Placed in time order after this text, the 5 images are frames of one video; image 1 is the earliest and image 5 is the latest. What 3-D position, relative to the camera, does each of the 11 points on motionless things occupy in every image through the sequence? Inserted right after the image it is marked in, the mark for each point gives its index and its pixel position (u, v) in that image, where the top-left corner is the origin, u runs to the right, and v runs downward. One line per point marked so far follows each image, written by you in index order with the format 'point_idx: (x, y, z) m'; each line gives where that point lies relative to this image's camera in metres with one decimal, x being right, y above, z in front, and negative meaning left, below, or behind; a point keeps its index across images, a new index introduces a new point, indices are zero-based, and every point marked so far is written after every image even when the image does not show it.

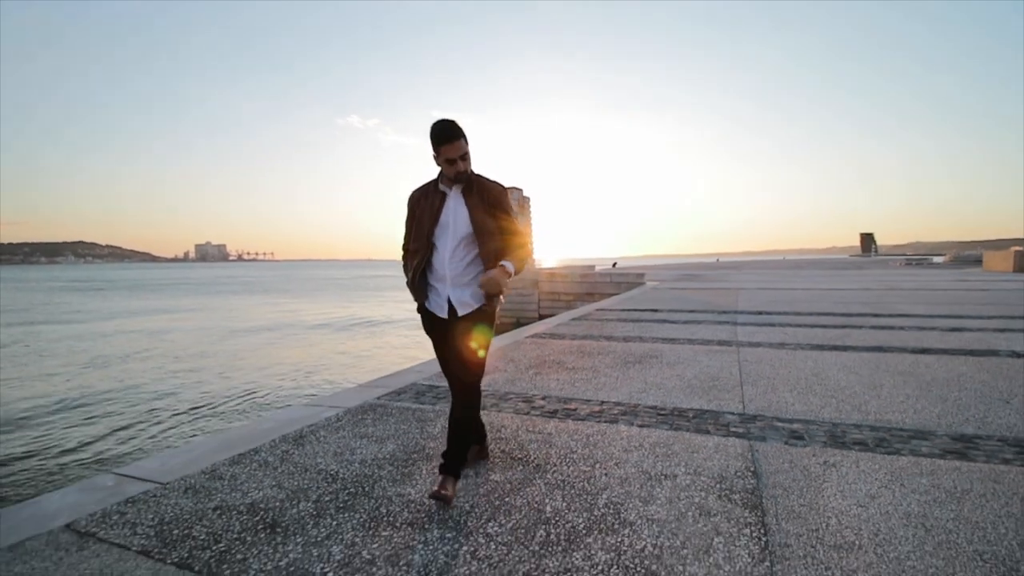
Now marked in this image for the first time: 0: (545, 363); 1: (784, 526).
0: (+0.4, -0.8, +5.6) m
1: (+1.1, -0.9, +2.1) m
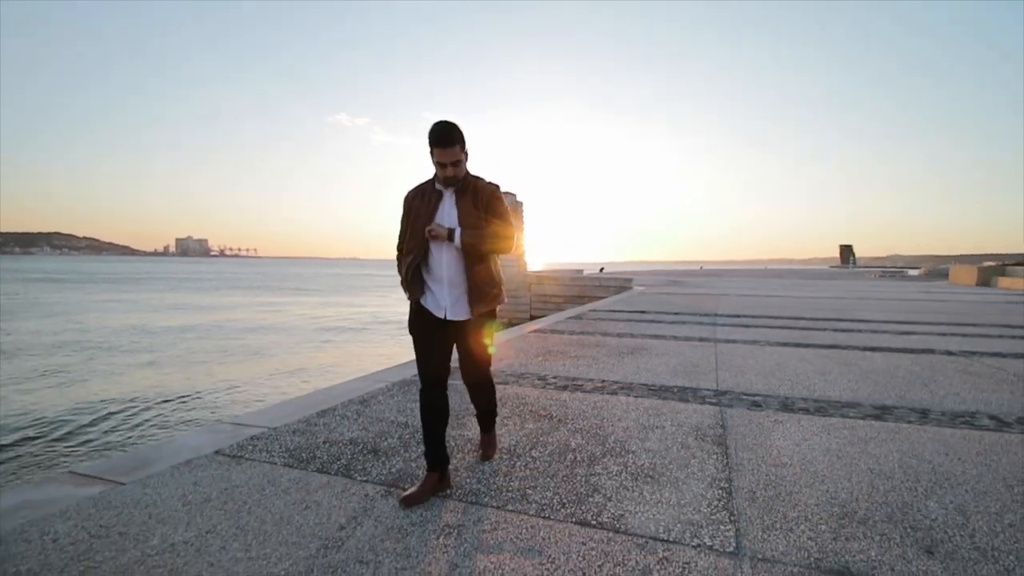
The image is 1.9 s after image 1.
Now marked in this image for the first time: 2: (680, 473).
0: (+0.5, -0.8, +6.4) m
1: (+1.3, -0.9, +2.9) m
2: (+0.9, -0.9, +2.7) m
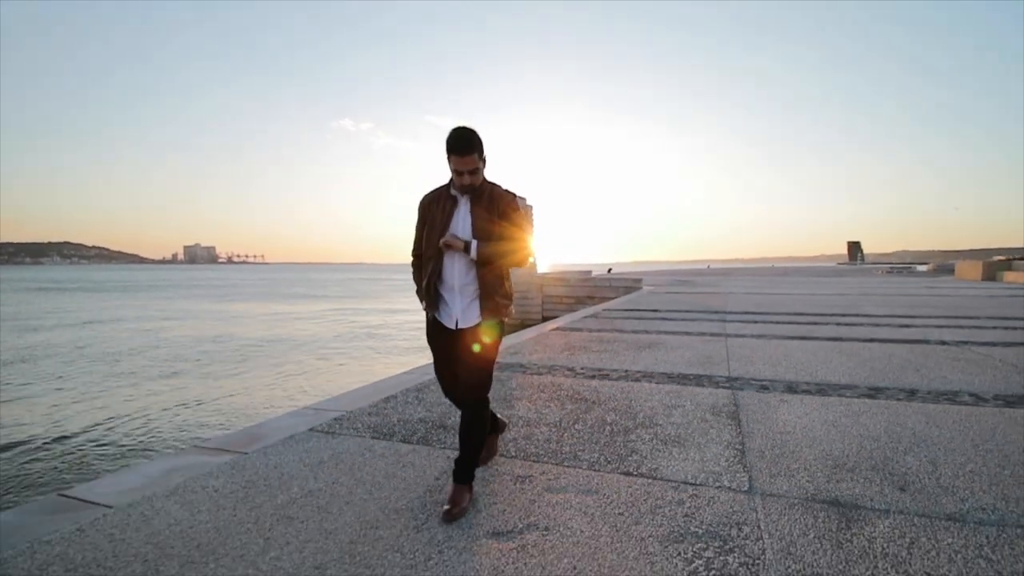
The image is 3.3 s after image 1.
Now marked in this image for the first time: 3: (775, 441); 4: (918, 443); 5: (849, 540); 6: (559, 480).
0: (+0.8, -0.8, +7.0) m
1: (+1.6, -0.9, +3.5) m
2: (+1.2, -0.9, +3.2) m
3: (+1.6, -0.9, +3.2) m
4: (+2.4, -0.9, +3.2) m
5: (+1.3, -1.0, +2.1) m
6: (+0.2, -1.0, +2.7) m
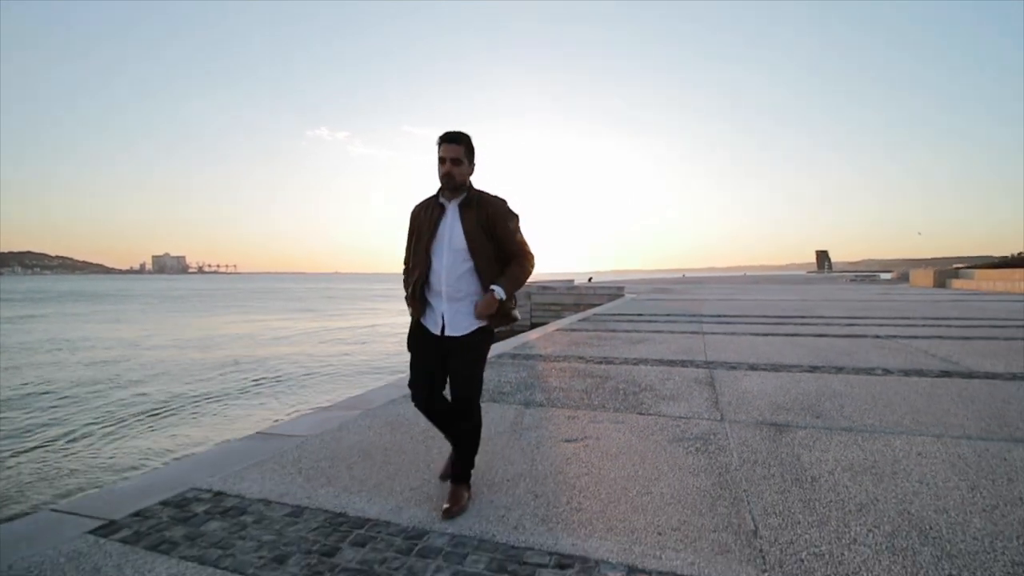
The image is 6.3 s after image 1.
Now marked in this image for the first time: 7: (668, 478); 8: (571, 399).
0: (+1.0, -0.9, +8.4) m
1: (+2.0, -0.9, +4.9) m
2: (+1.5, -0.9, +4.6) m
3: (+2.0, -0.9, +4.6) m
4: (+2.8, -0.9, +4.6) m
5: (+1.8, -1.0, +3.5) m
6: (+0.7, -1.0, +4.0) m
7: (+0.8, -1.0, +2.8) m
8: (+0.5, -1.0, +4.6) m
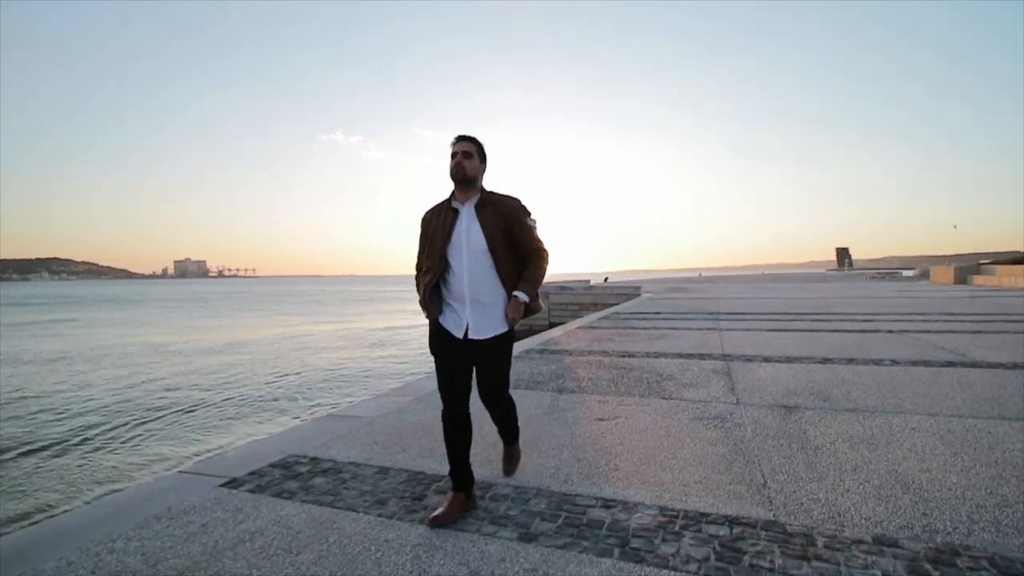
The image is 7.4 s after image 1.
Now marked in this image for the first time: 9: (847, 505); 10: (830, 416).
0: (+1.5, -0.9, +8.8) m
1: (+2.3, -0.9, +5.3) m
2: (+1.9, -0.9, +5.0) m
3: (+2.3, -0.9, +5.0) m
4: (+3.2, -0.9, +5.0) m
5: (+2.1, -1.0, +3.9) m
6: (+1.0, -1.0, +4.5) m
7: (+1.1, -1.0, +3.3) m
8: (+0.9, -1.0, +5.1) m
9: (+1.6, -1.0, +2.5) m
10: (+2.4, -1.0, +3.9) m
